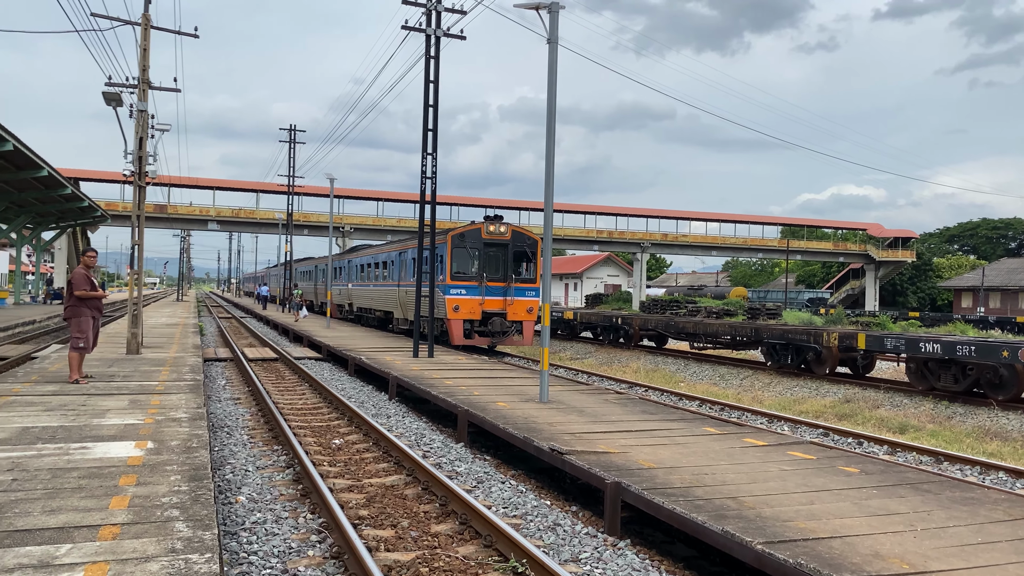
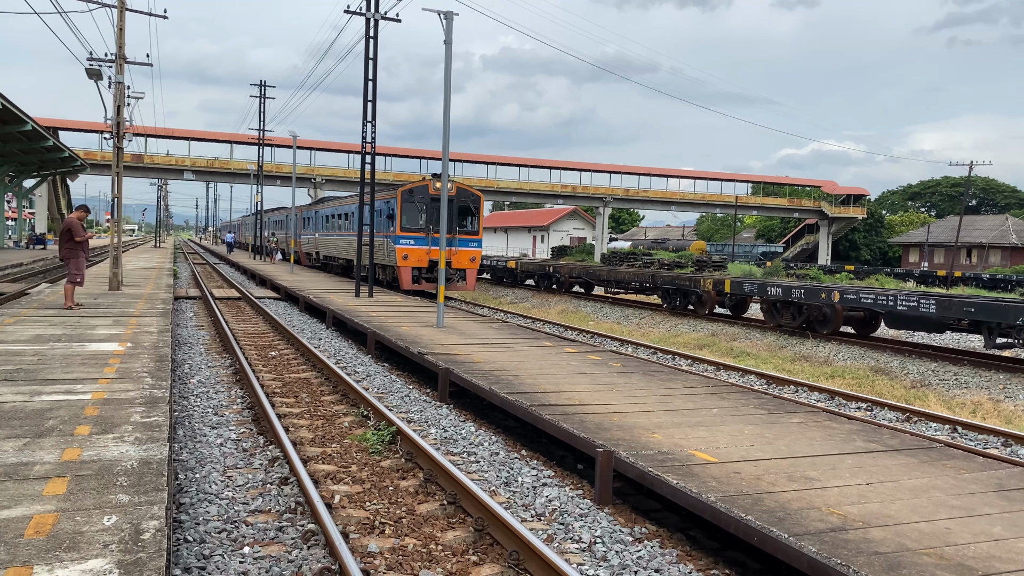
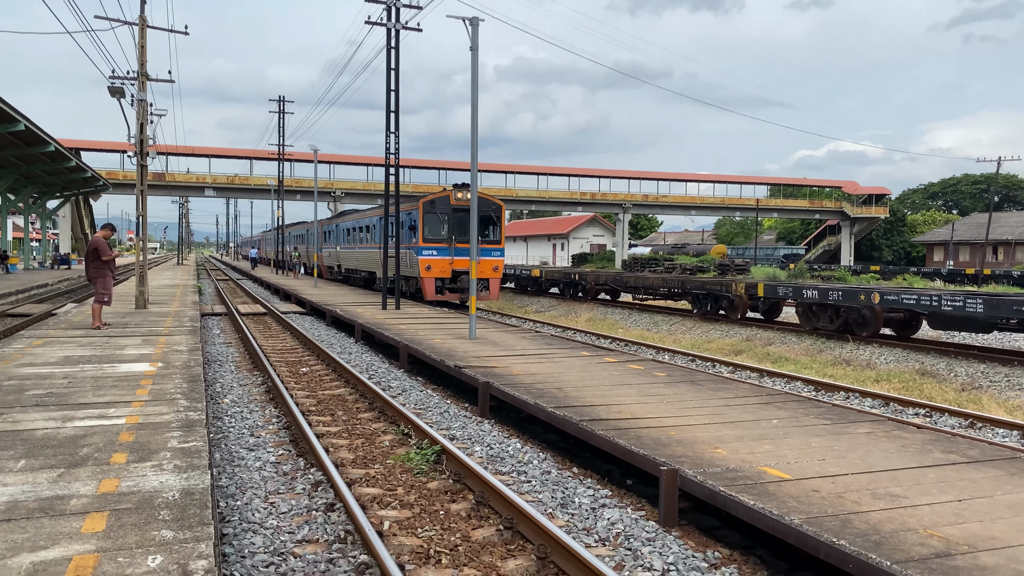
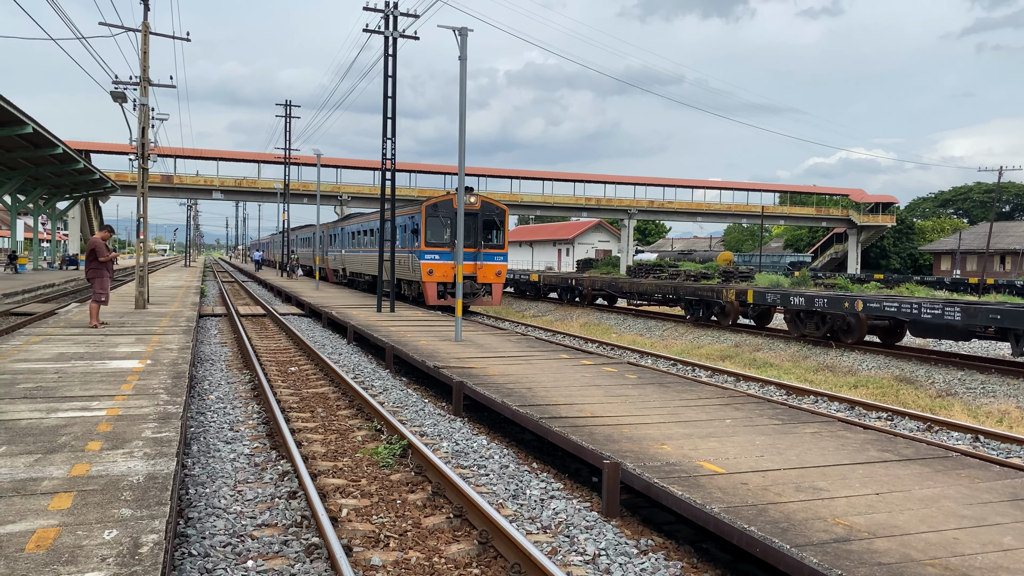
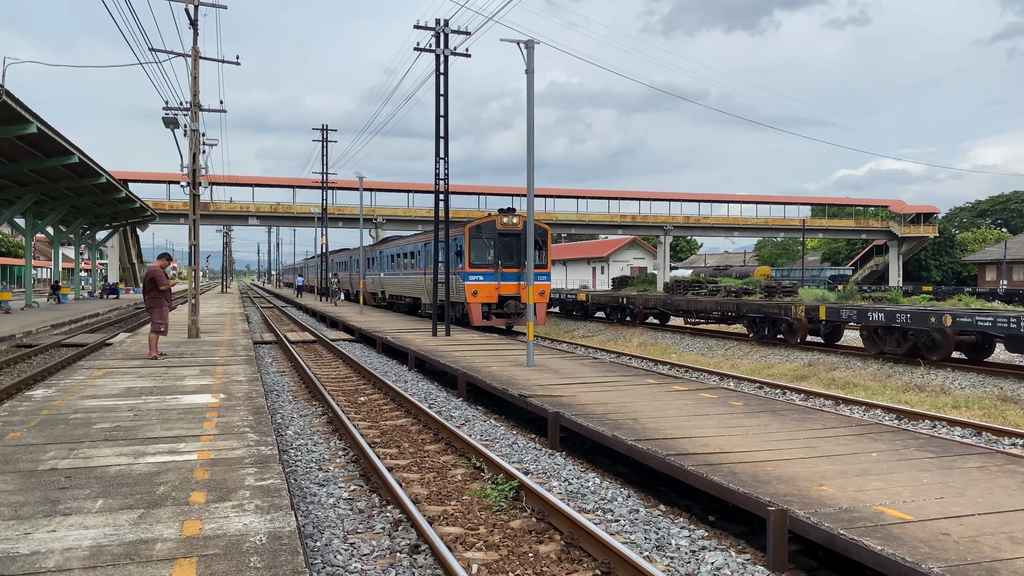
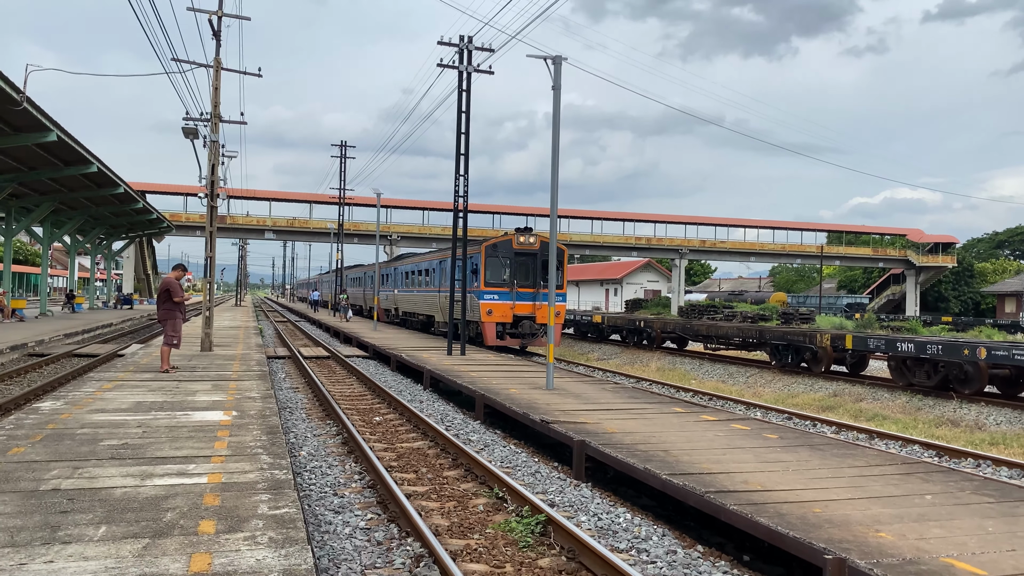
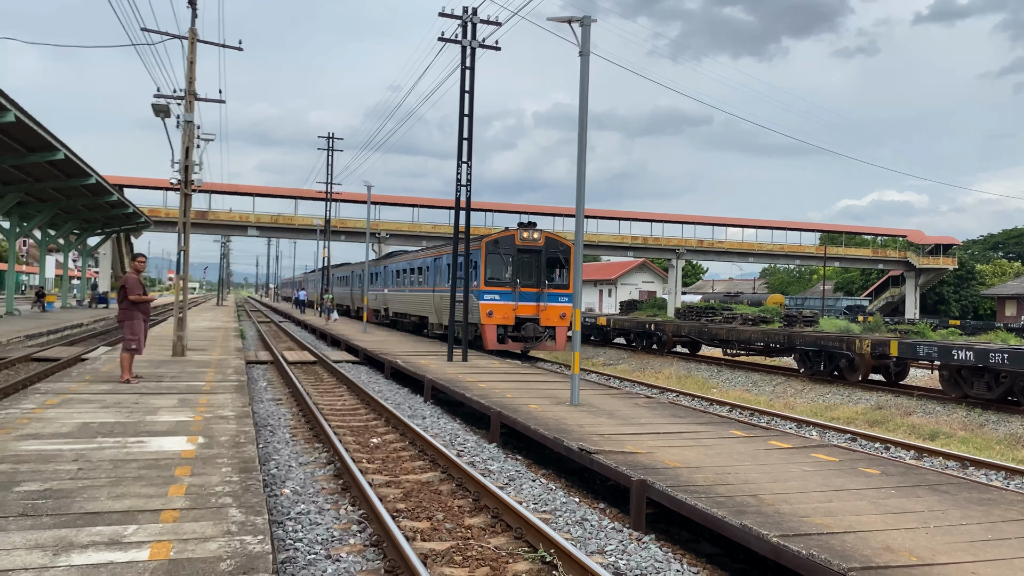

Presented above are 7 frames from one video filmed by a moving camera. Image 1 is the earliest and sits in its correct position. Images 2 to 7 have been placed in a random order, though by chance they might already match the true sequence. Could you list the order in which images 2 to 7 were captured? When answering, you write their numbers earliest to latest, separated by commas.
7, 6, 5, 3, 2, 4
